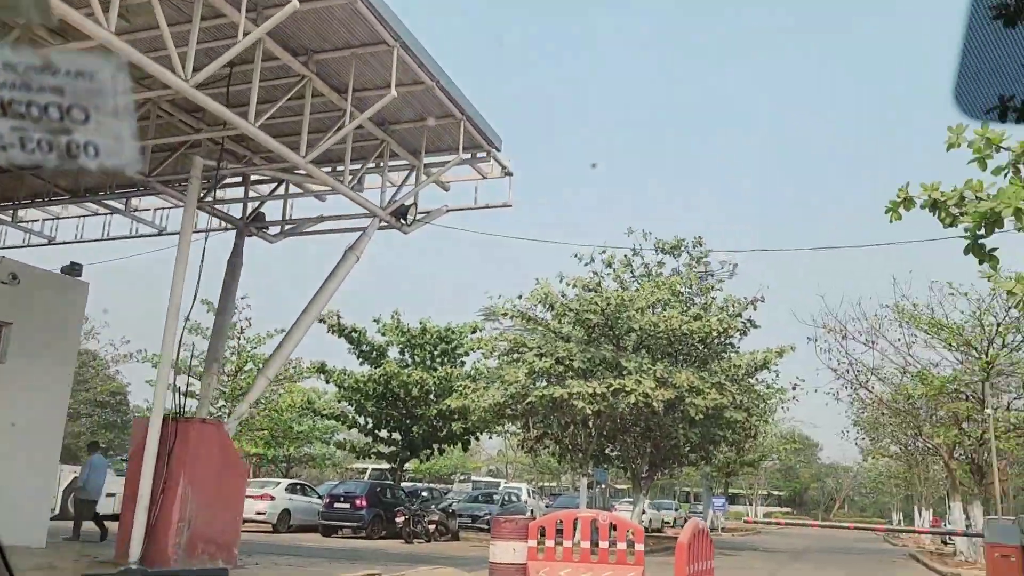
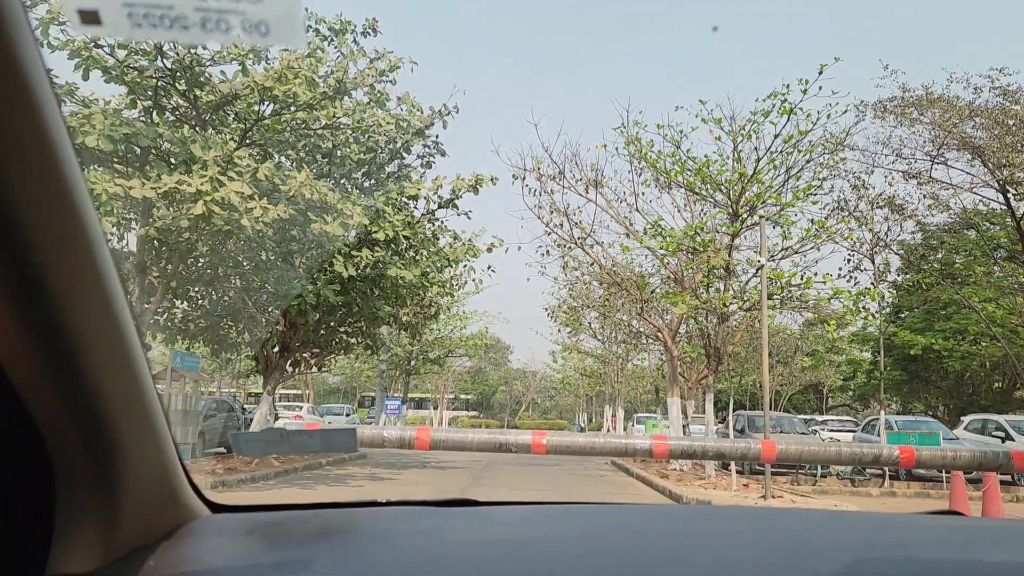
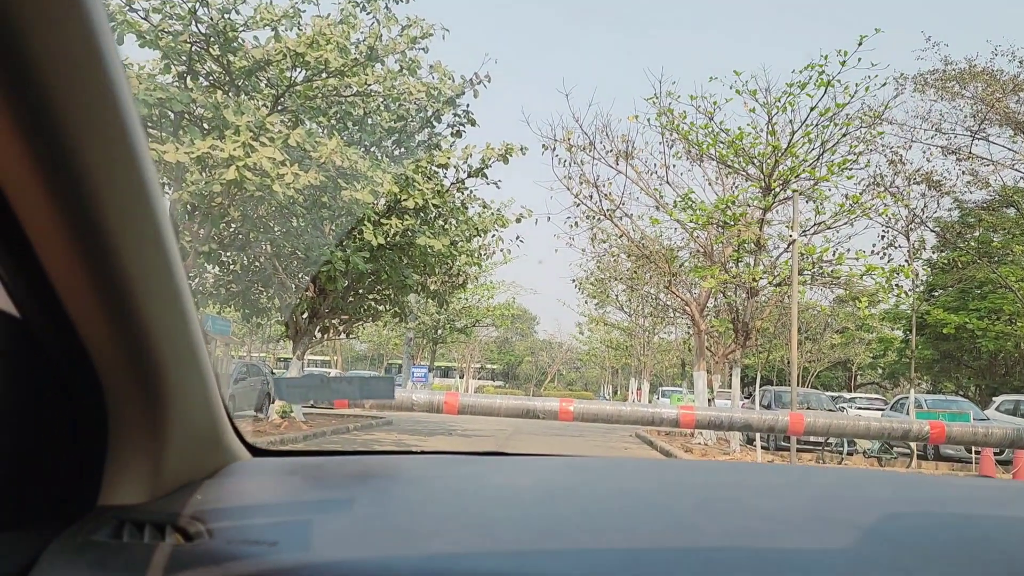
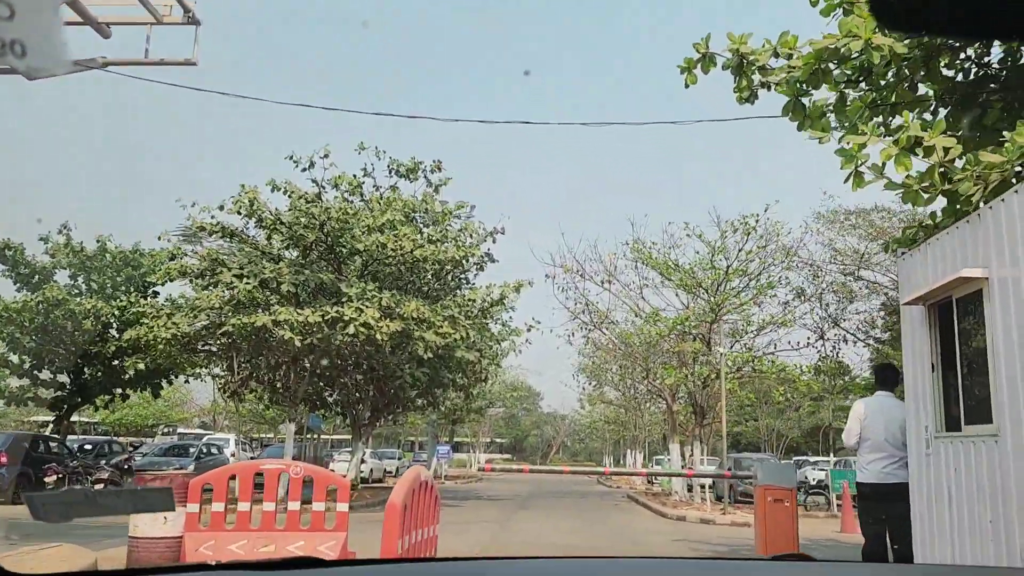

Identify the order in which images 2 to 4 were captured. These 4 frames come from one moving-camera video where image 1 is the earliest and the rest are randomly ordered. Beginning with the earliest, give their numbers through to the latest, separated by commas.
4, 2, 3
